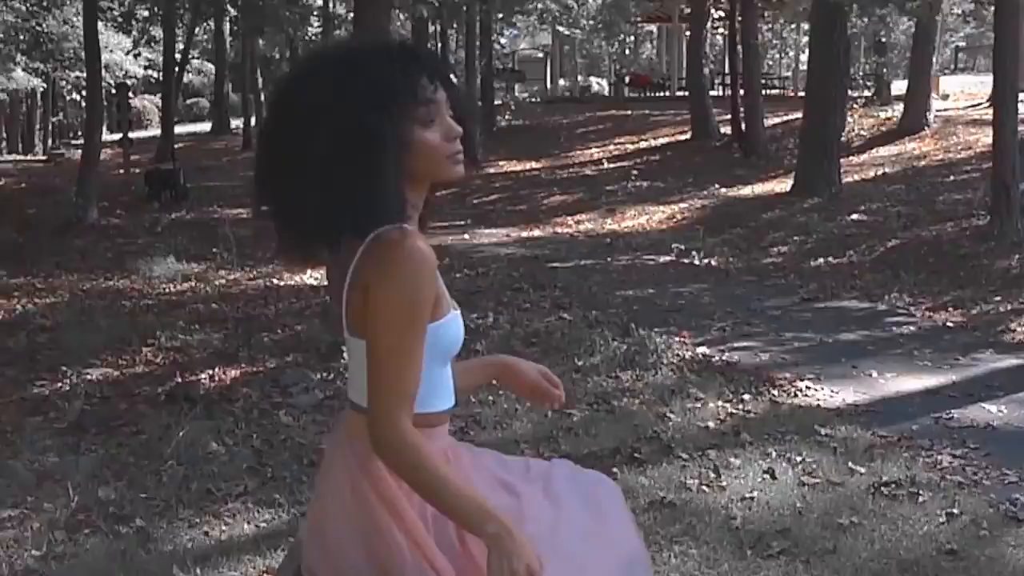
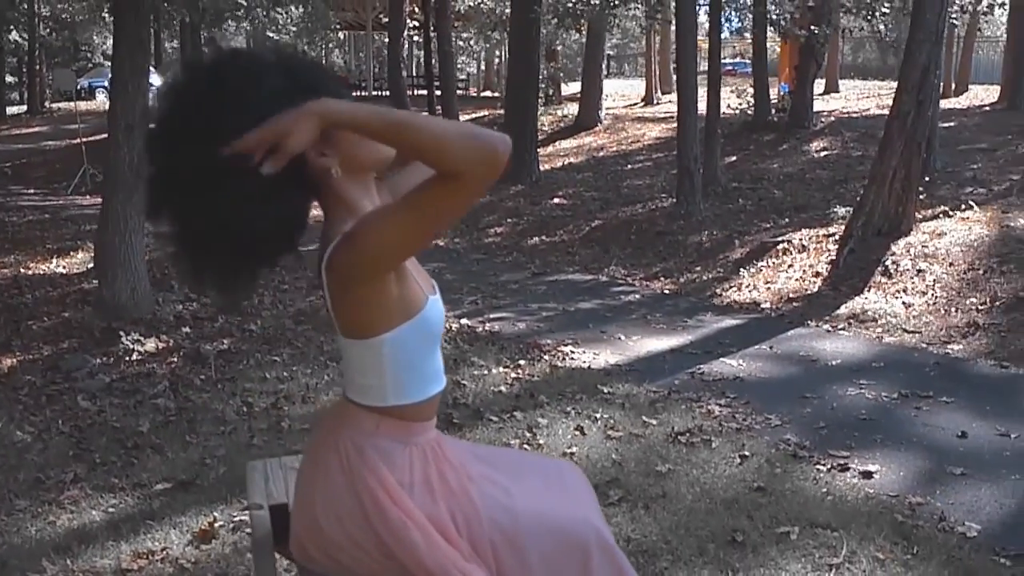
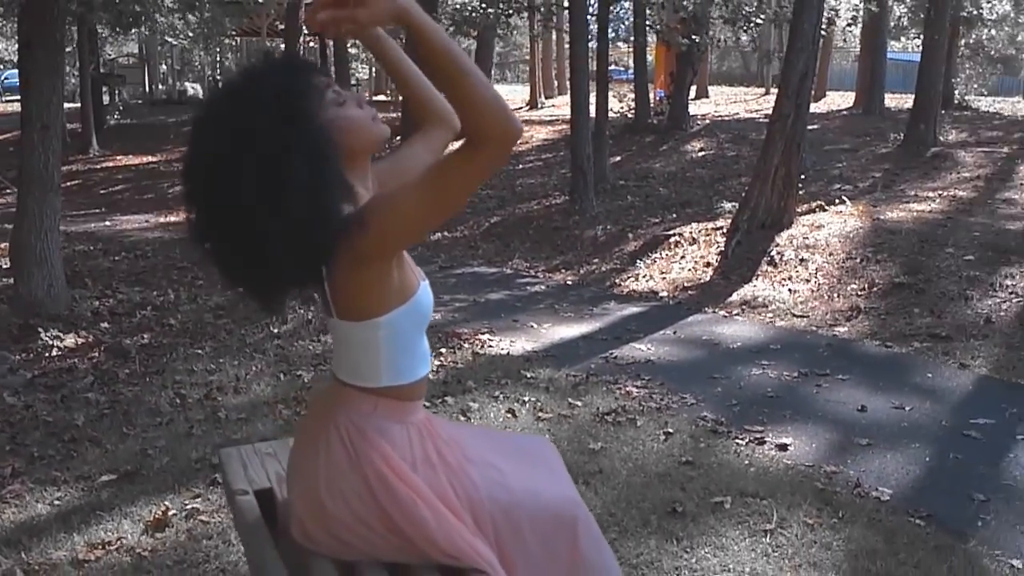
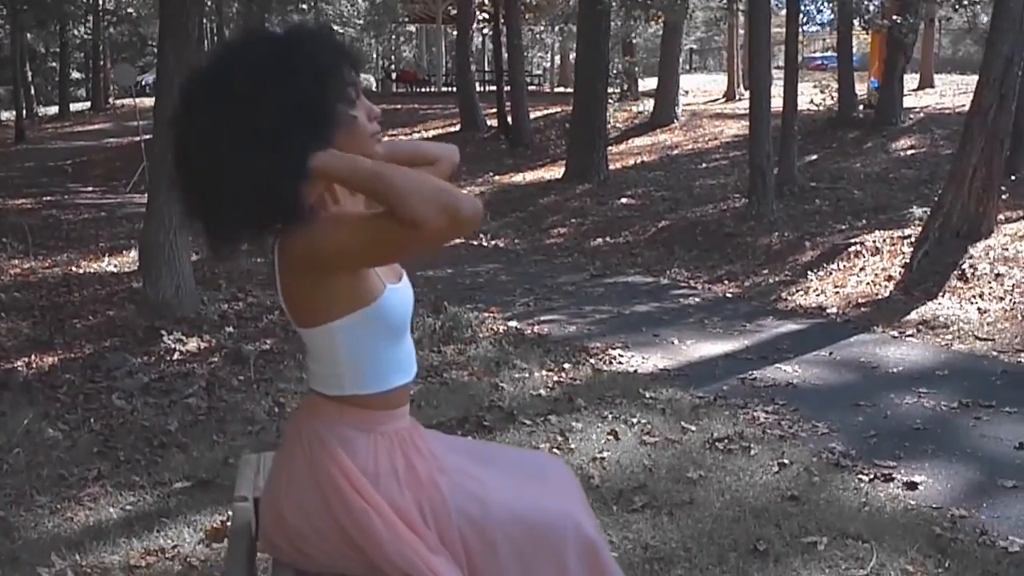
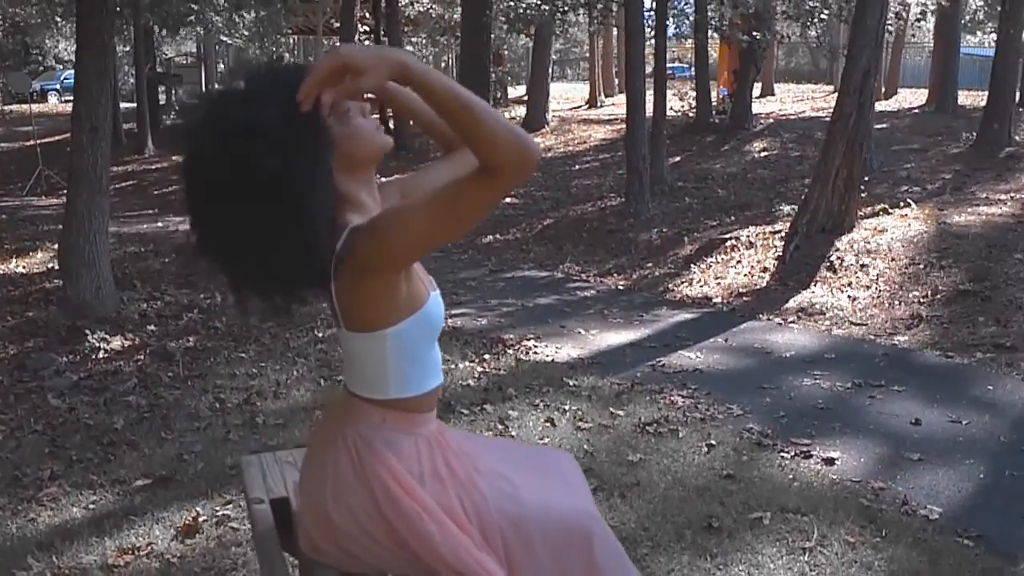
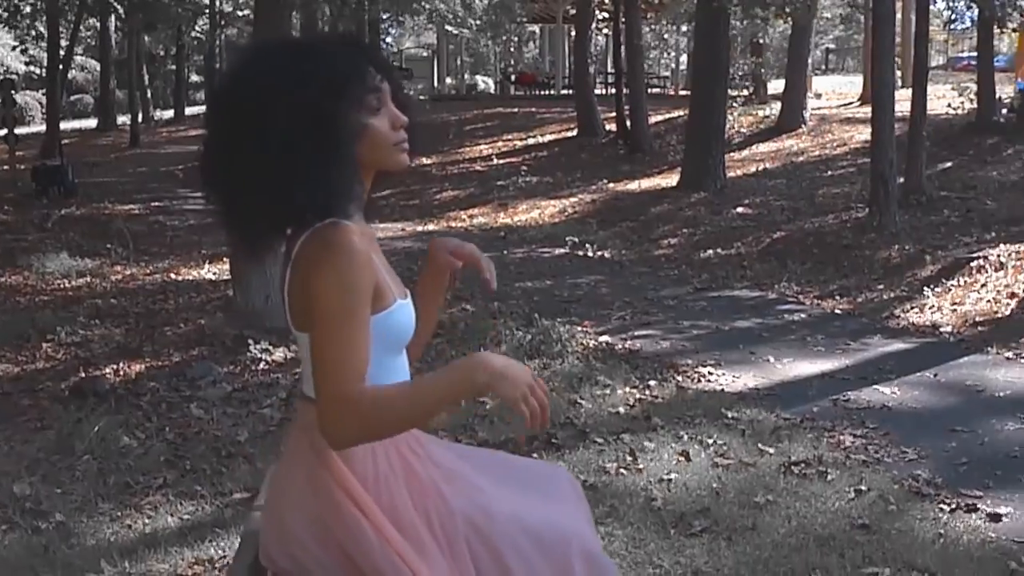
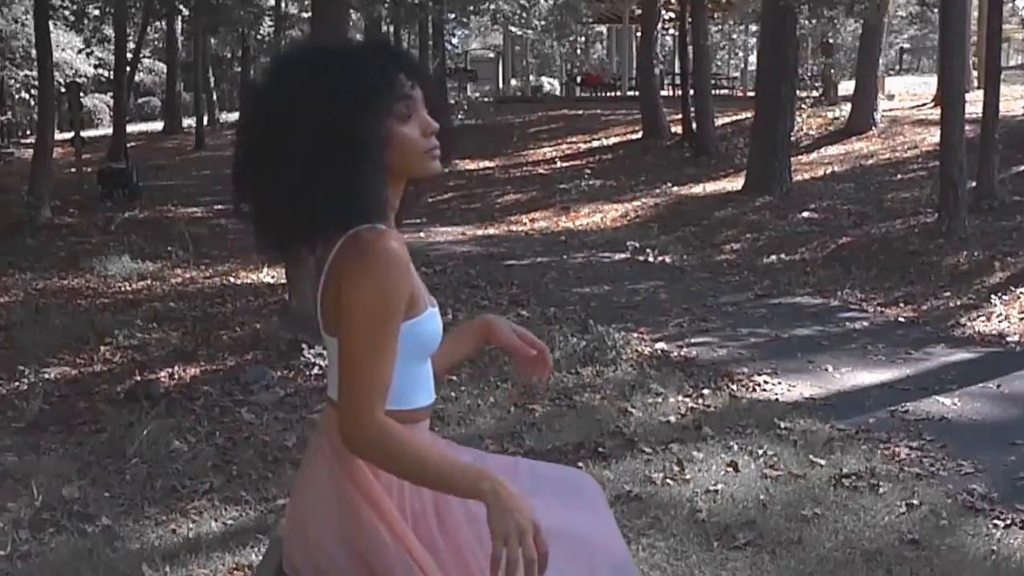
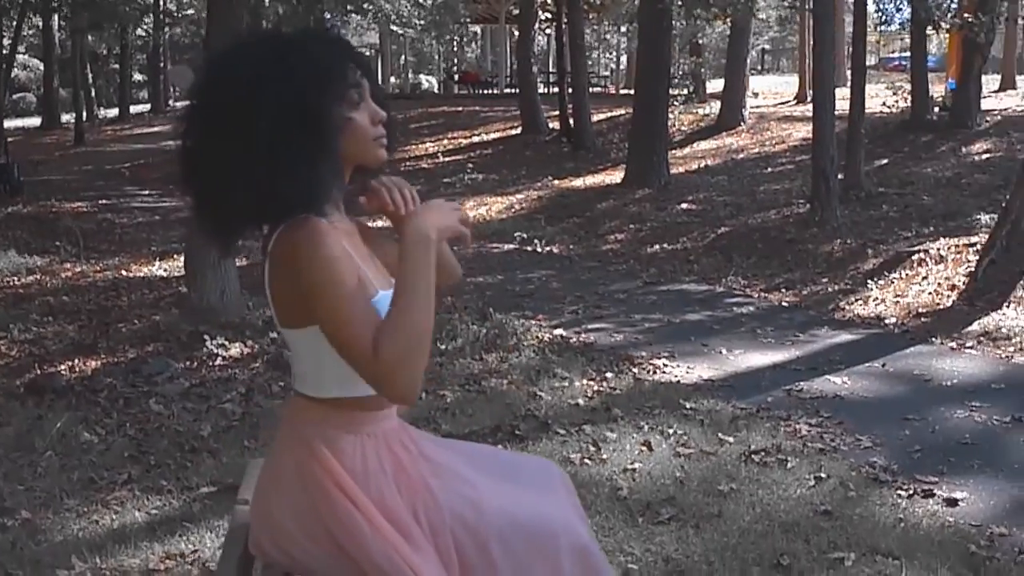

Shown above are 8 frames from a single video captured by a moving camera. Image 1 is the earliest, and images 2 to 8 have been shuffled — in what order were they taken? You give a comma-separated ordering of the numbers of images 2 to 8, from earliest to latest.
7, 6, 8, 4, 2, 5, 3
